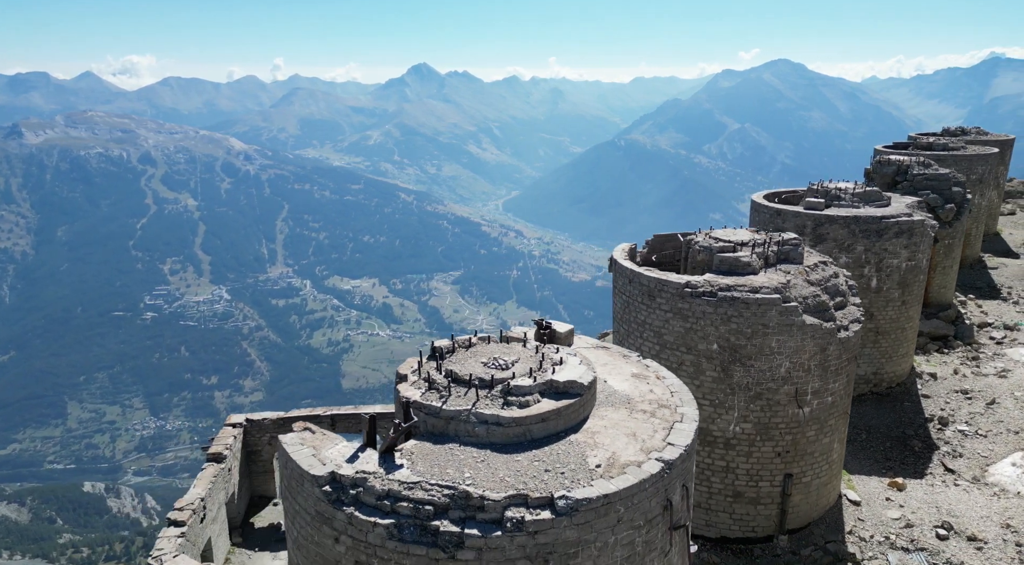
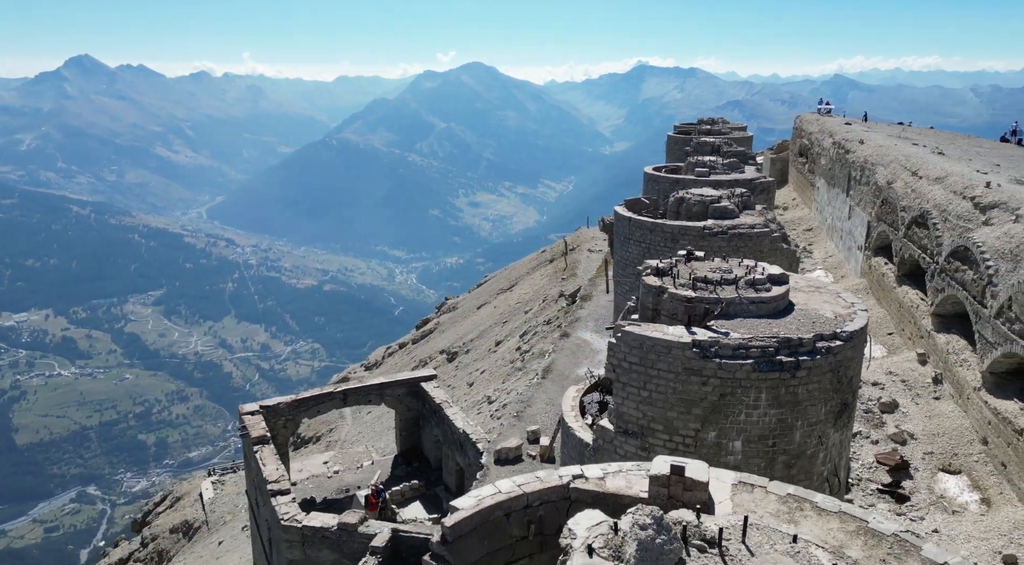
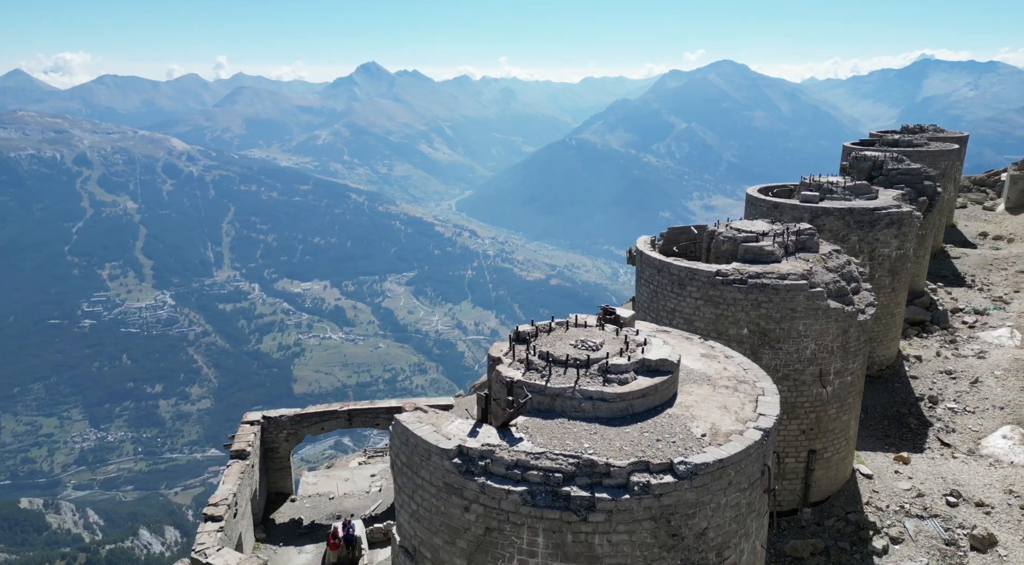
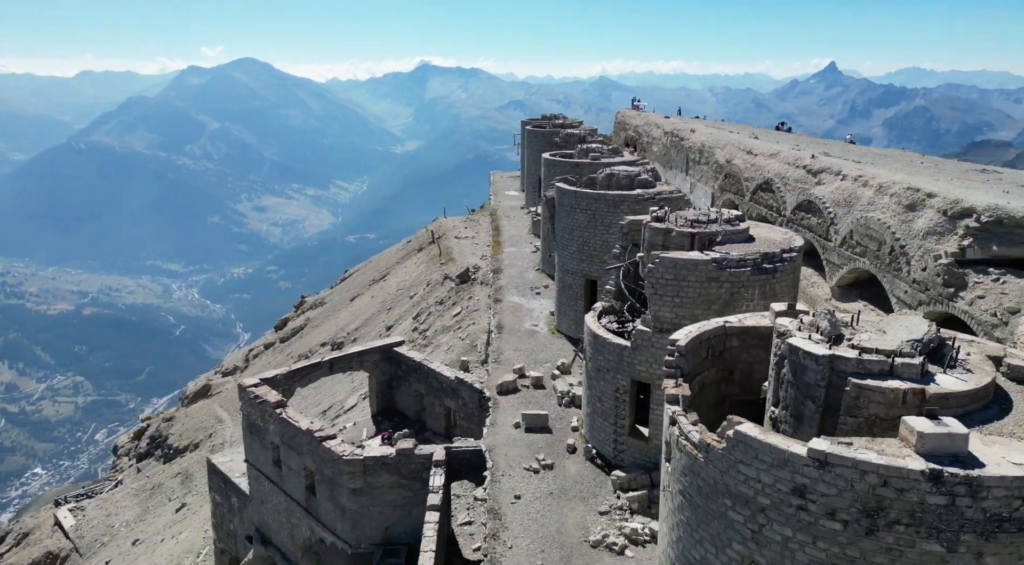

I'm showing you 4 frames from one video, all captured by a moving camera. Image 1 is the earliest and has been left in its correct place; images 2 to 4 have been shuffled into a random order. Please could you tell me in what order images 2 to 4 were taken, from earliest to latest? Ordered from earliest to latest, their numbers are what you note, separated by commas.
3, 2, 4
